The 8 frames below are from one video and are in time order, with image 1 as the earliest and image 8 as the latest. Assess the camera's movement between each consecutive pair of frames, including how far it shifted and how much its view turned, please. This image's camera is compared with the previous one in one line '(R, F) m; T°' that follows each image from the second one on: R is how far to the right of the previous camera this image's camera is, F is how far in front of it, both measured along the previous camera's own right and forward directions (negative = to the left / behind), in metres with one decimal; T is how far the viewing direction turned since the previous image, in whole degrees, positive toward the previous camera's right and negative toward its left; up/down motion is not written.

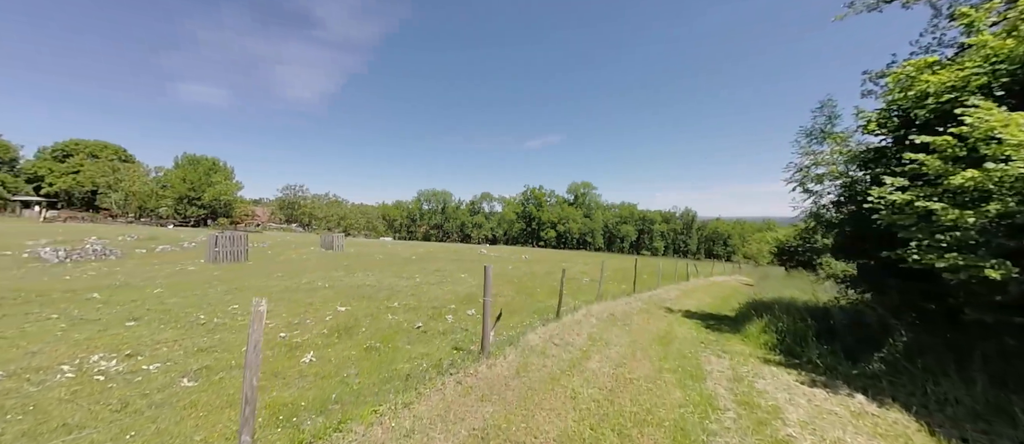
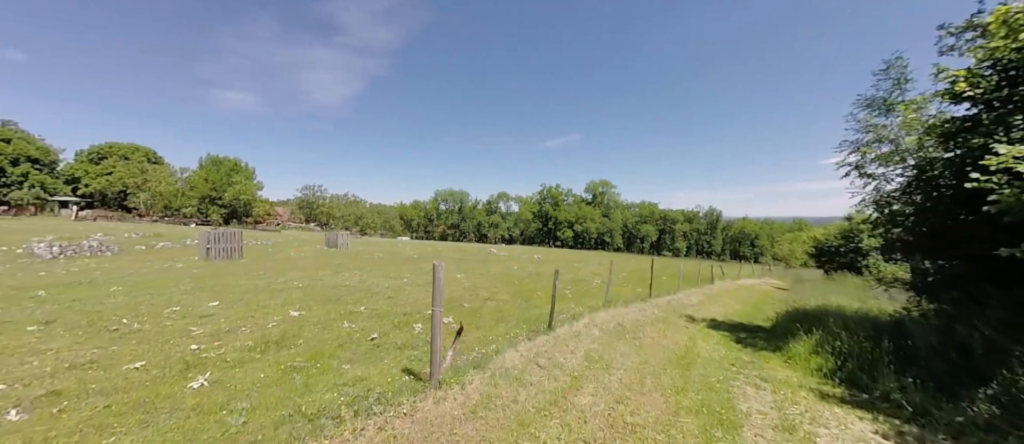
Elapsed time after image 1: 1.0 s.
(+1.0, +2.1) m; -3°
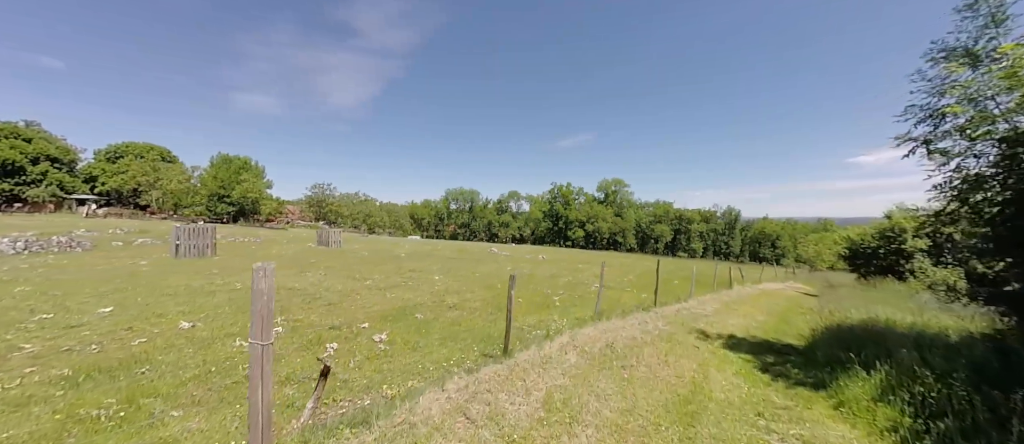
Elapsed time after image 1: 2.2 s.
(+1.5, +2.4) m; -2°
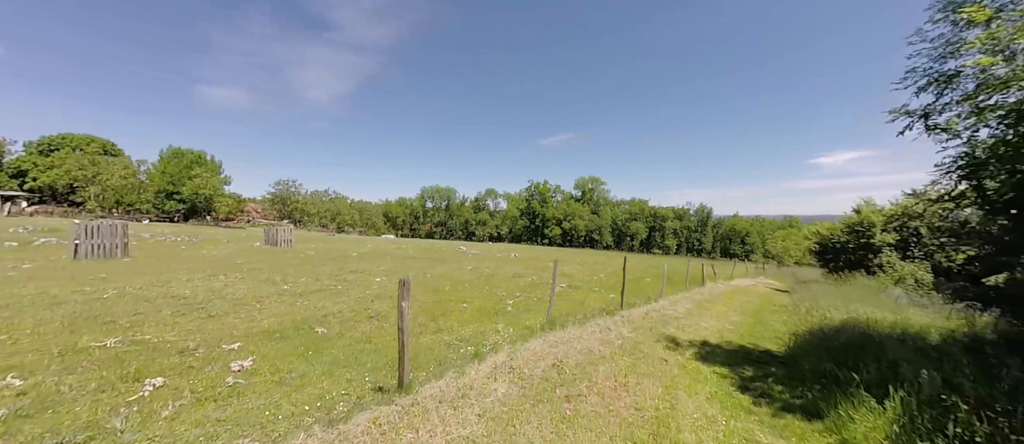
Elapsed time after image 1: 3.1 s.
(+1.2, +1.9) m; +3°
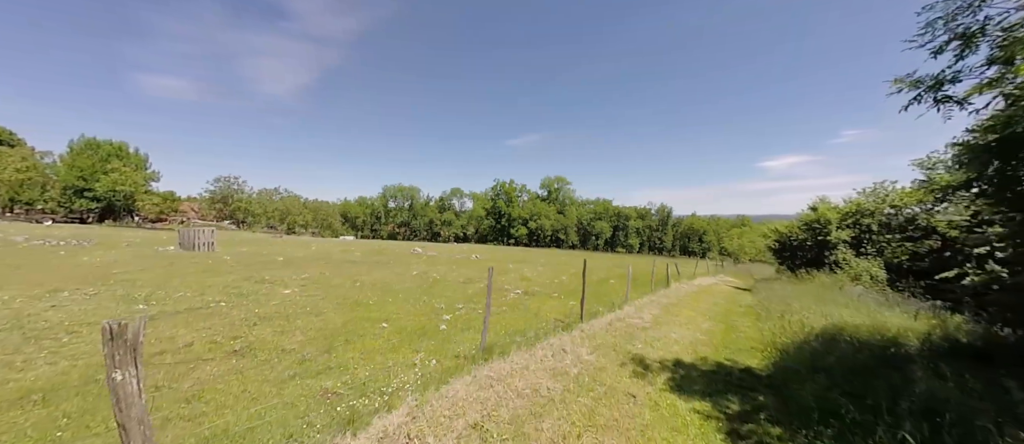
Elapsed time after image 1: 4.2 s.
(+0.9, +2.1) m; +5°
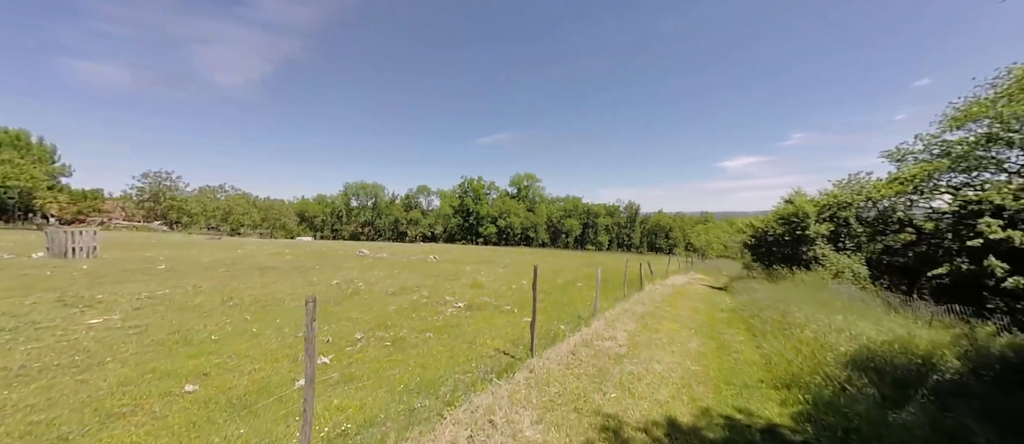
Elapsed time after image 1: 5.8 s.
(+1.1, +3.2) m; +5°
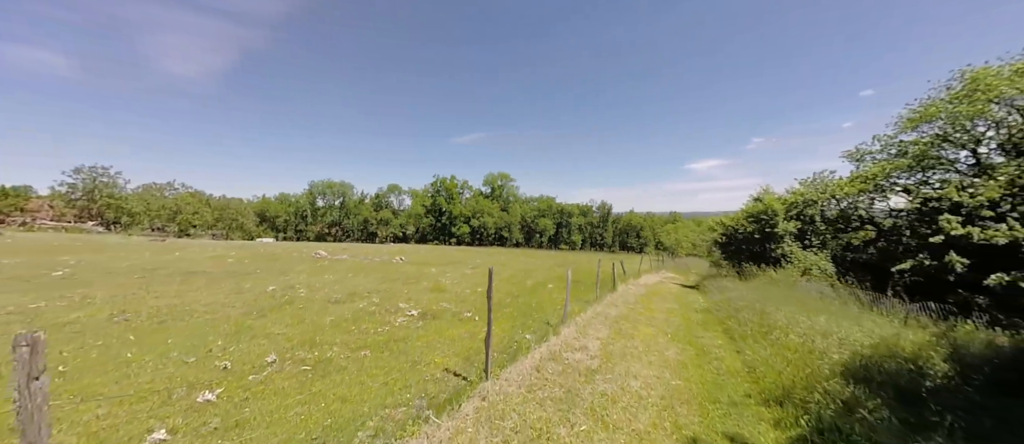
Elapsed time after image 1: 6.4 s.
(+0.4, +1.2) m; +4°
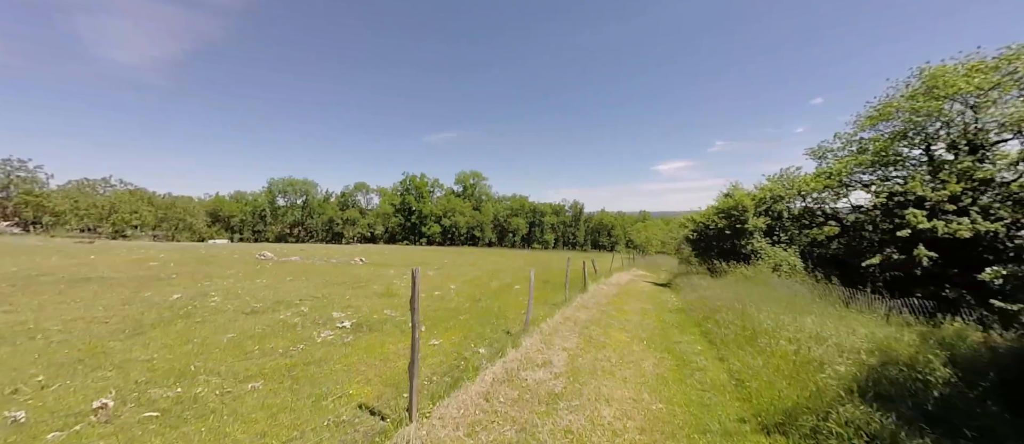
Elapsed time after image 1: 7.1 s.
(+0.5, +1.5) m; +4°
